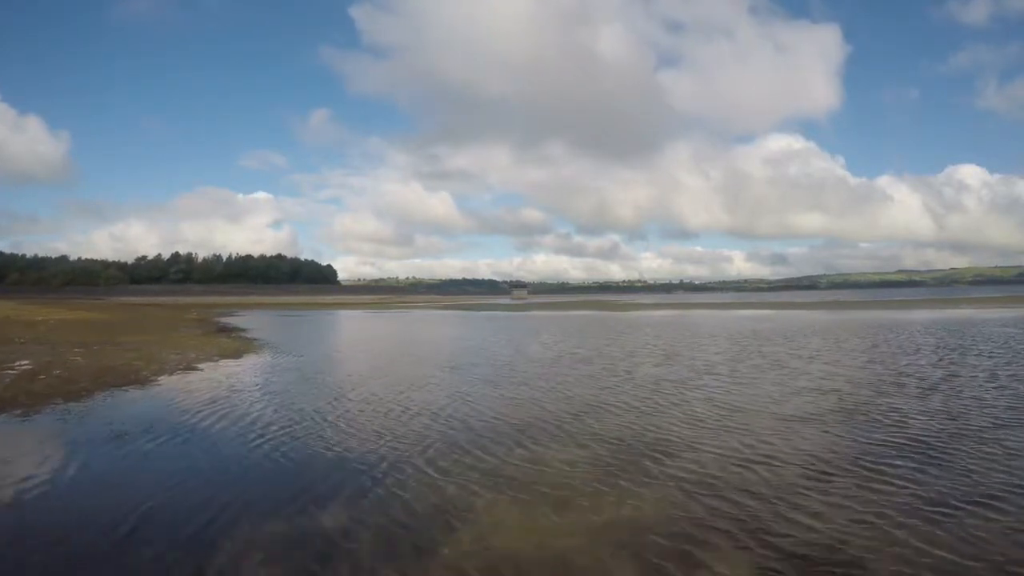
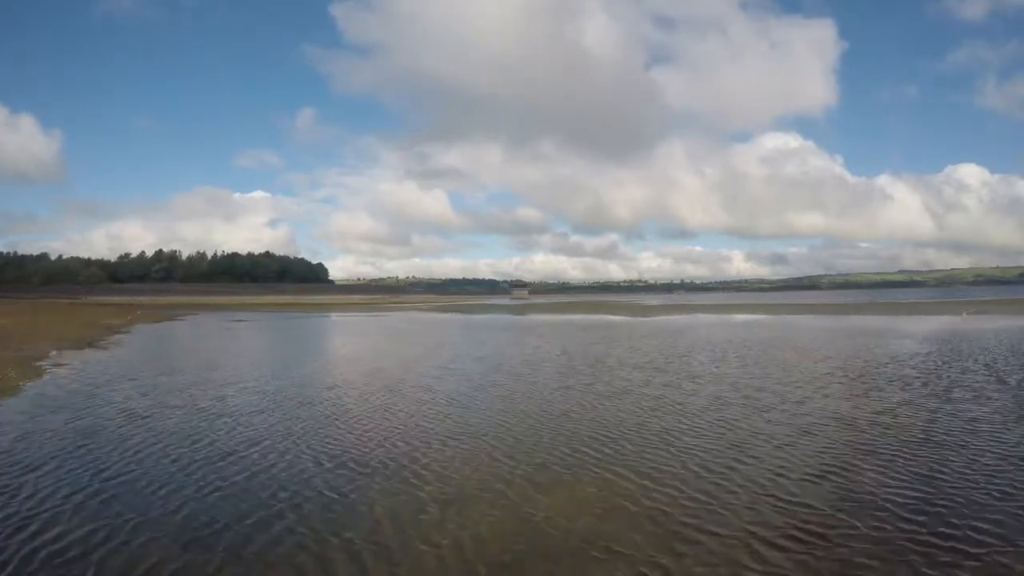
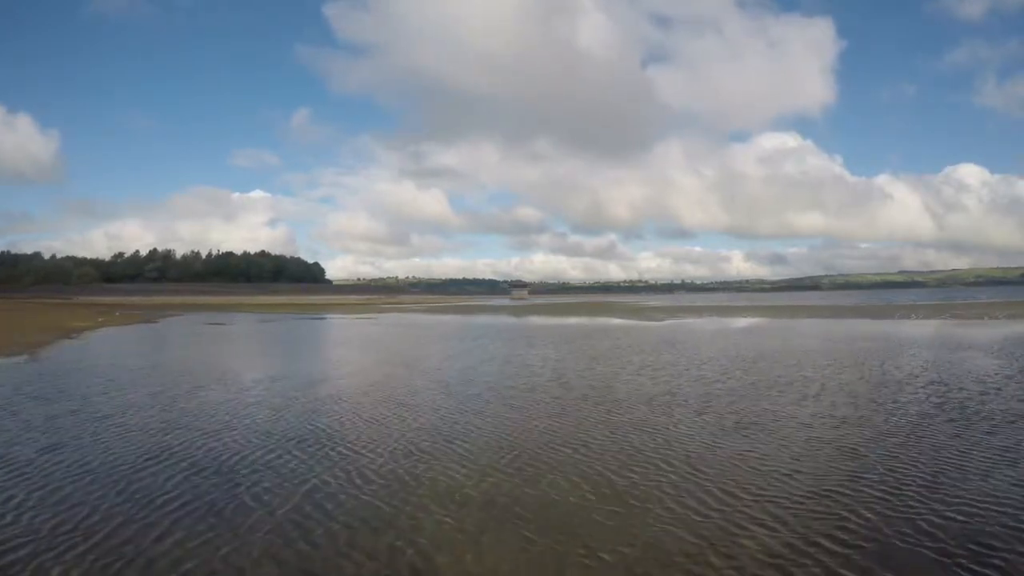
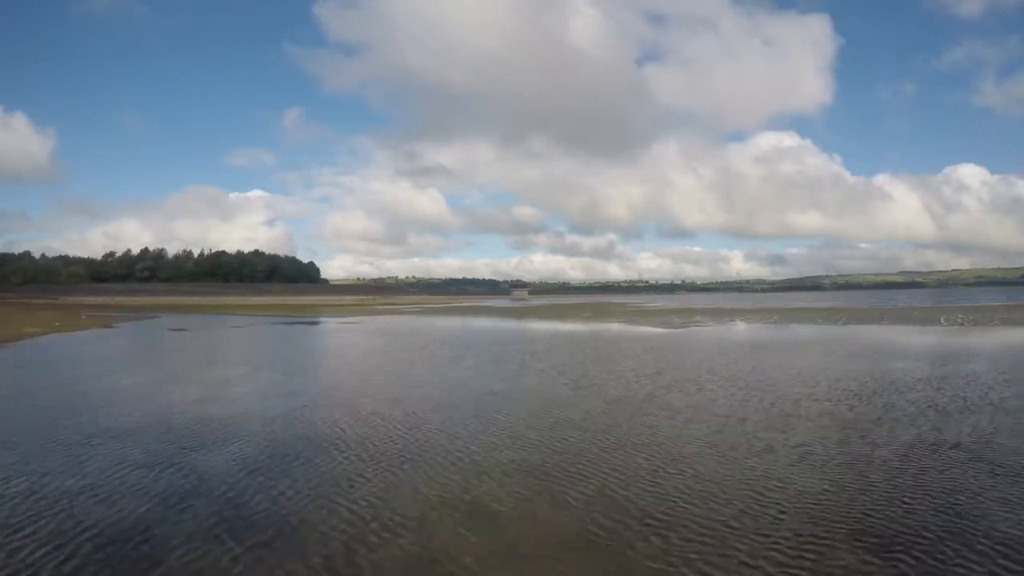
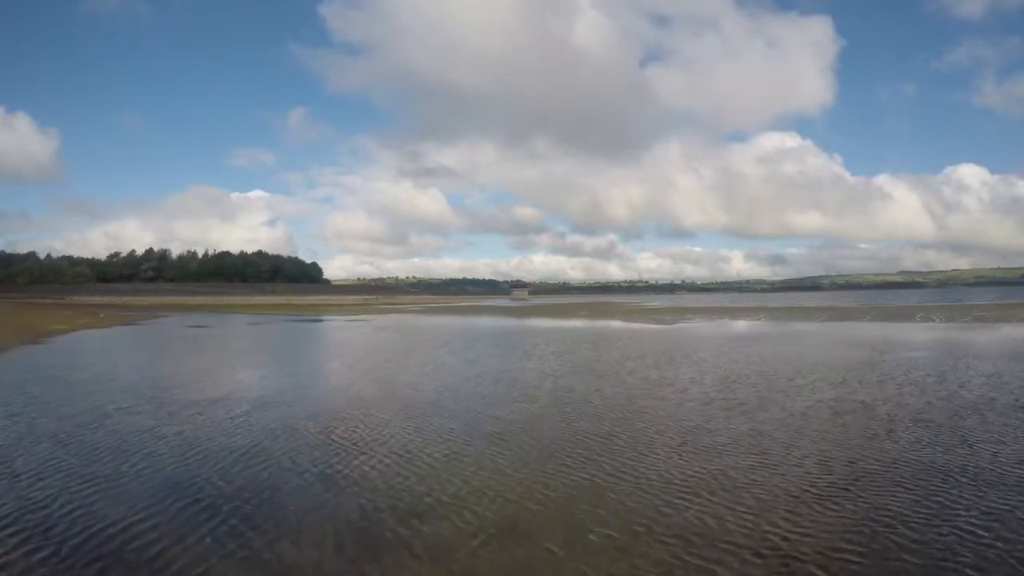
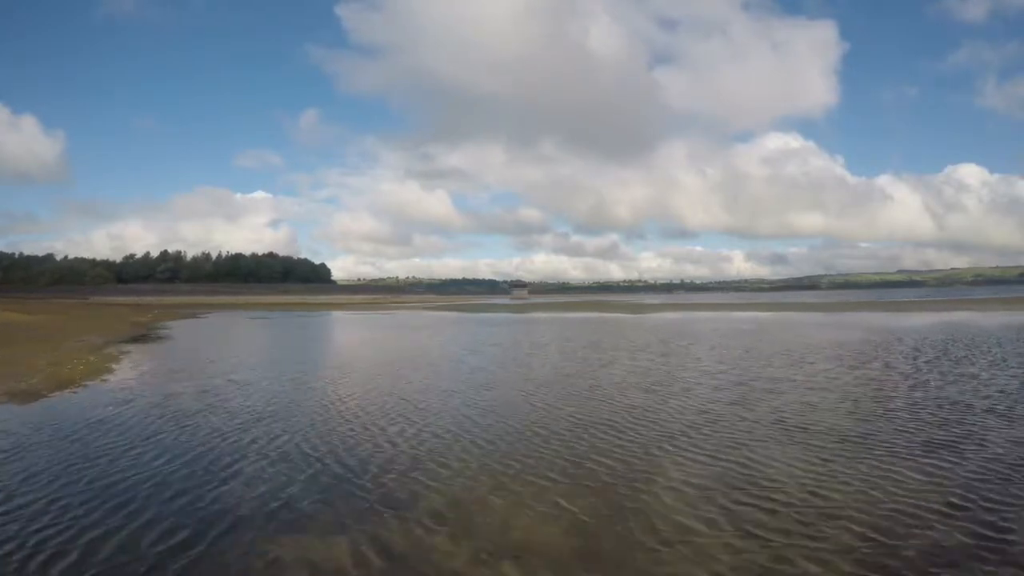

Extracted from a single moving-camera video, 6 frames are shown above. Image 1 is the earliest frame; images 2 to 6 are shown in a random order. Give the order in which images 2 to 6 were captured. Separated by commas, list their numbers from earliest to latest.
6, 2, 3, 5, 4
